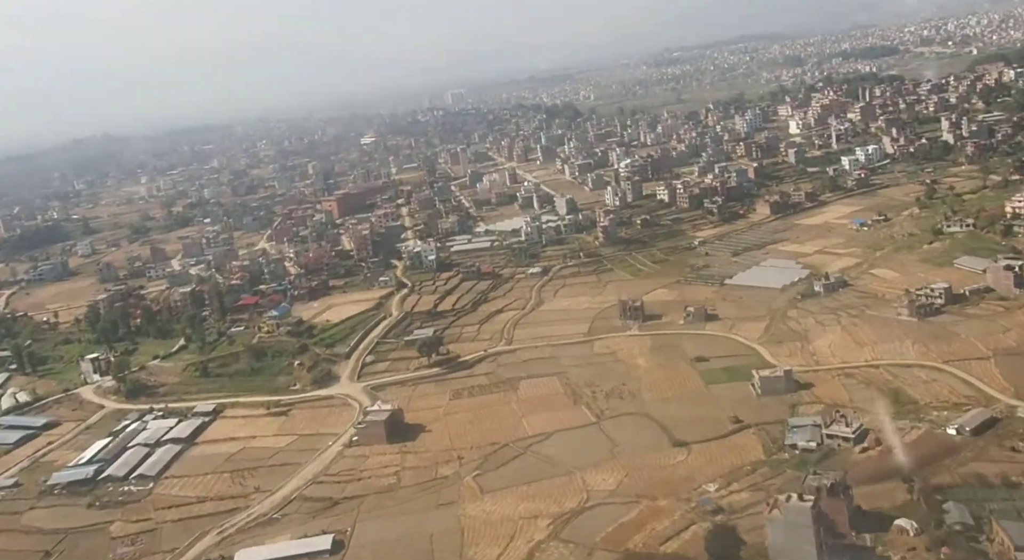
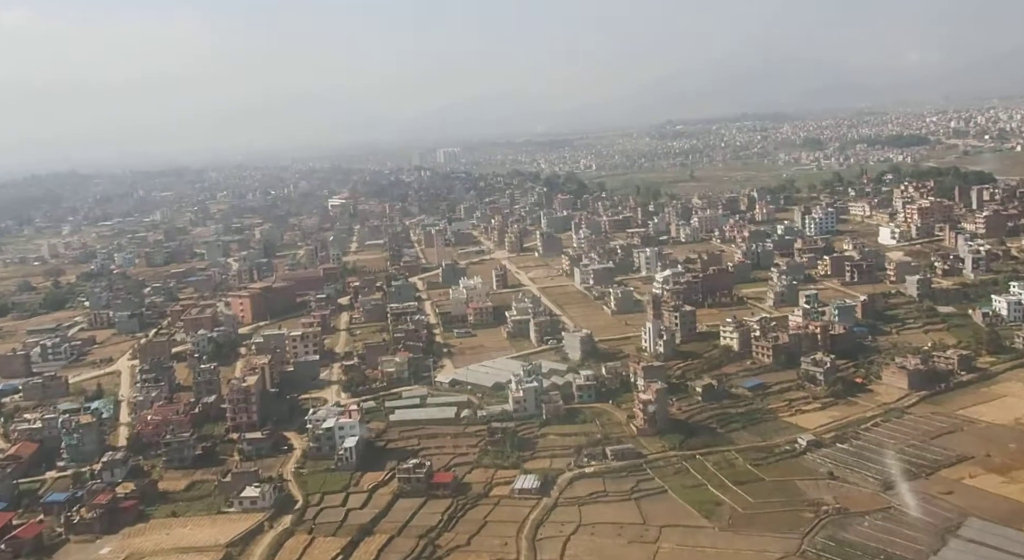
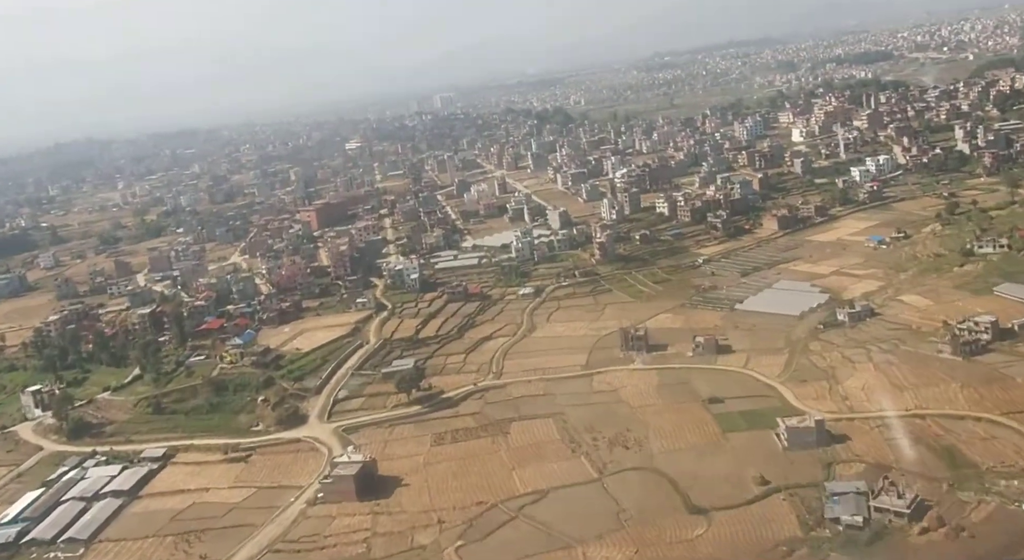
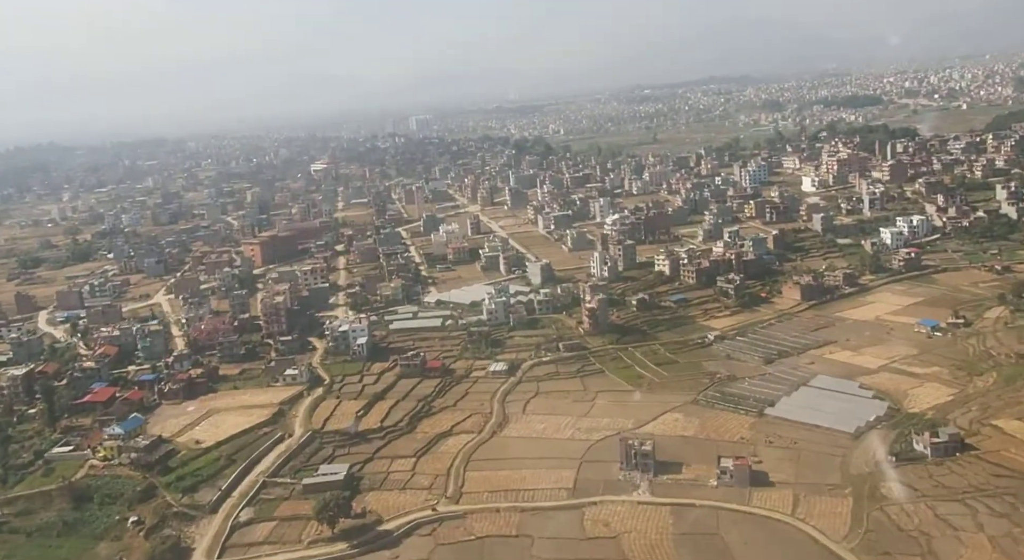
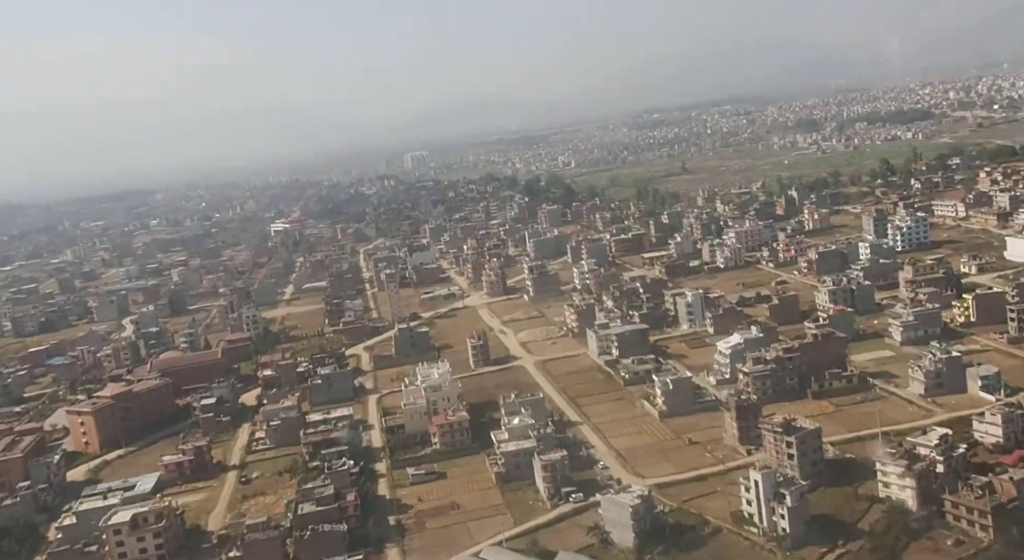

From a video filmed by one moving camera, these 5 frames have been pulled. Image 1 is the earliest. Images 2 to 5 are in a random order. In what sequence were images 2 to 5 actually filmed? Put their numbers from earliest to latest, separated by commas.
3, 4, 2, 5
